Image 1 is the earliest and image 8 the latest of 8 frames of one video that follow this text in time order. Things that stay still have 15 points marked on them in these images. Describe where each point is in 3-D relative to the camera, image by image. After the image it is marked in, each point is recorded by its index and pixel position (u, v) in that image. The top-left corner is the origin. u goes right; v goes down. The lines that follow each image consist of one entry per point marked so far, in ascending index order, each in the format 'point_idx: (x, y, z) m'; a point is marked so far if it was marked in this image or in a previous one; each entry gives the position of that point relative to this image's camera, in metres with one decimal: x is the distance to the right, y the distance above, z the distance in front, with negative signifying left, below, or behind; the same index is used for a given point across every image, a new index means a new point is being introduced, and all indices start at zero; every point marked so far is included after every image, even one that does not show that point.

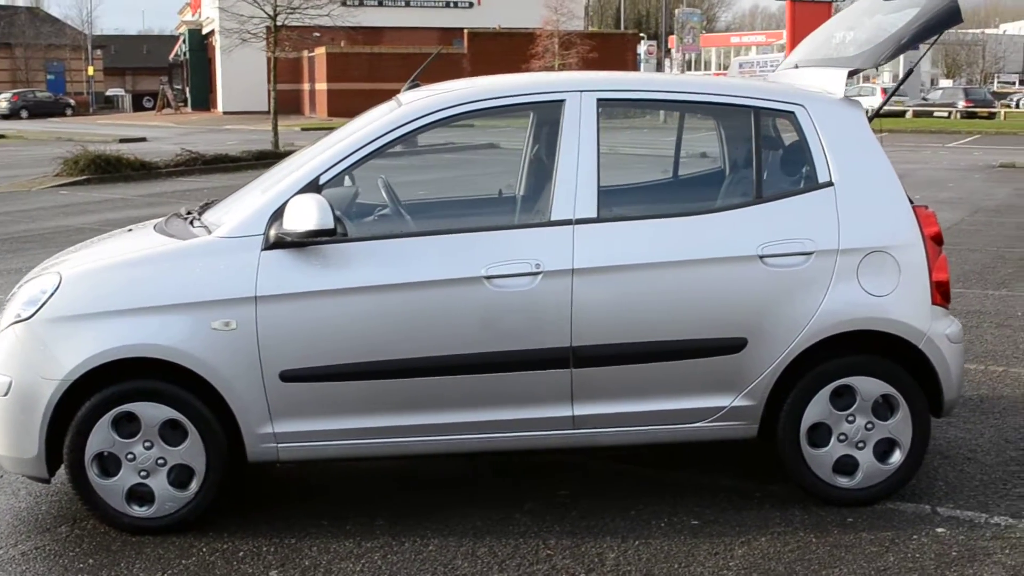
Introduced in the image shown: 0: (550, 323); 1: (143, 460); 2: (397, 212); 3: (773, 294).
0: (+0.1, -0.1, +4.2) m
1: (-1.4, -0.7, +4.1) m
2: (-0.3, +0.3, +4.3) m
3: (+1.0, 0.0, +4.2) m
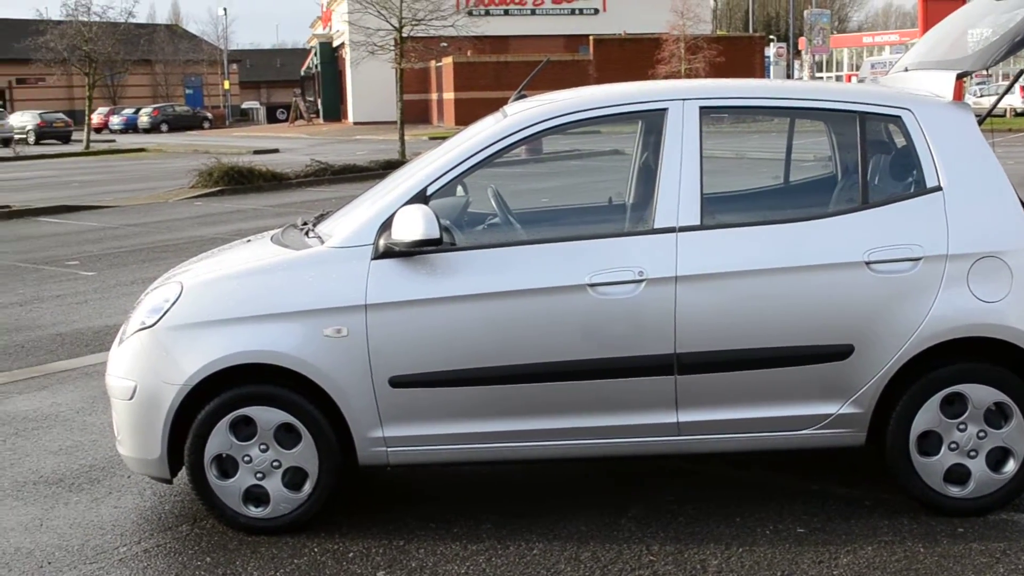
0: (+0.5, -0.2, +4.2) m
1: (-1.0, -0.7, +4.3) m
2: (+0.1, +0.3, +4.4) m
3: (+1.4, -0.1, +4.1) m
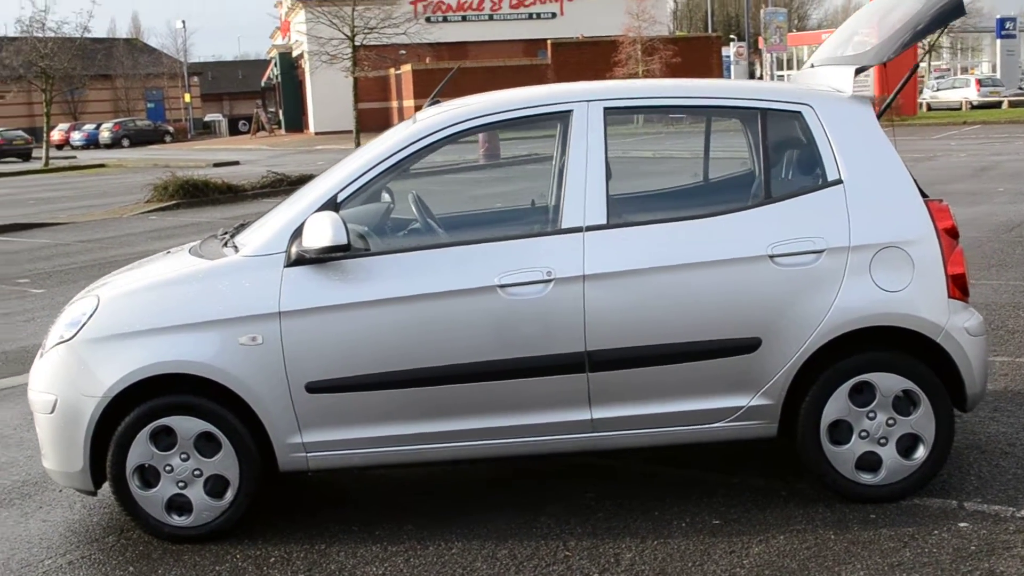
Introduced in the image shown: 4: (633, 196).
0: (+0.2, -0.2, +4.2) m
1: (-1.3, -0.7, +4.4) m
2: (-0.3, +0.3, +4.4) m
3: (+1.1, 0.0, +4.2) m
4: (+0.5, +0.4, +4.3) m
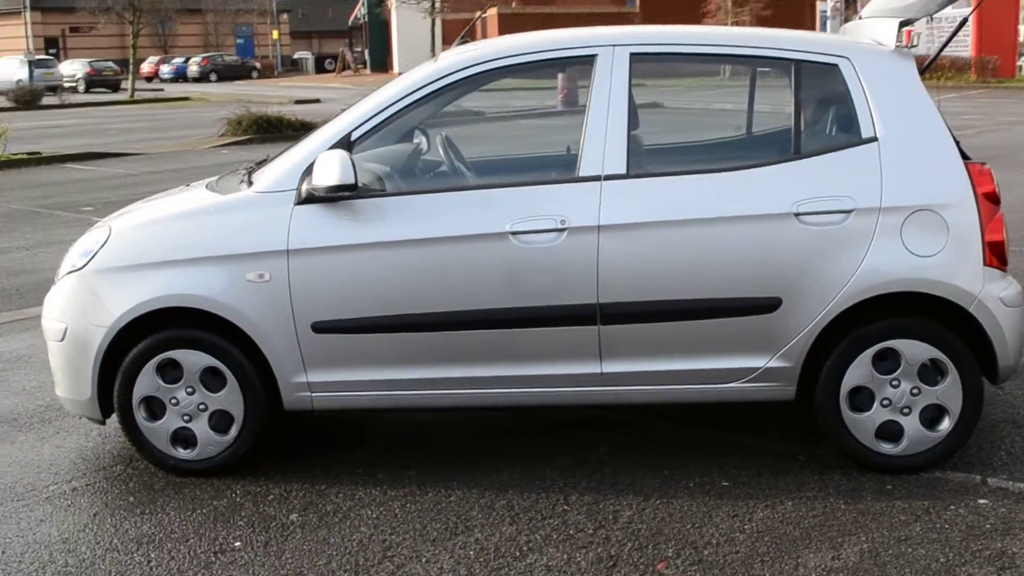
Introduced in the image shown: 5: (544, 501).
0: (+0.2, 0.0, +4.1) m
1: (-1.3, -0.5, +4.3) m
2: (-0.2, +0.5, +4.3) m
3: (+1.1, +0.1, +4.0) m
4: (+0.6, +0.5, +4.1) m
5: (+0.1, -0.8, +4.0) m
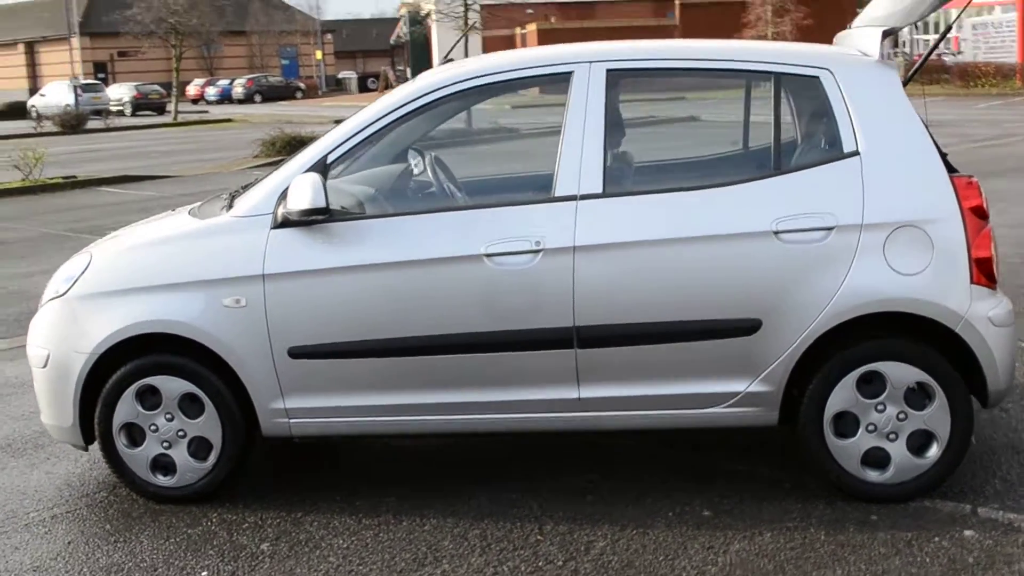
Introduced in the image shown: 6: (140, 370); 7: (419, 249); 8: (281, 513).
0: (+0.1, -0.1, +4.0) m
1: (-1.4, -0.6, +4.3) m
2: (-0.3, +0.4, +4.3) m
3: (+1.0, 0.0, +3.9) m
4: (+0.5, +0.5, +4.1) m
5: (0.0, -0.9, +3.9) m
6: (-1.5, -0.3, +4.3) m
7: (-0.4, +0.1, +4.1) m
8: (-0.9, -0.9, +4.2) m
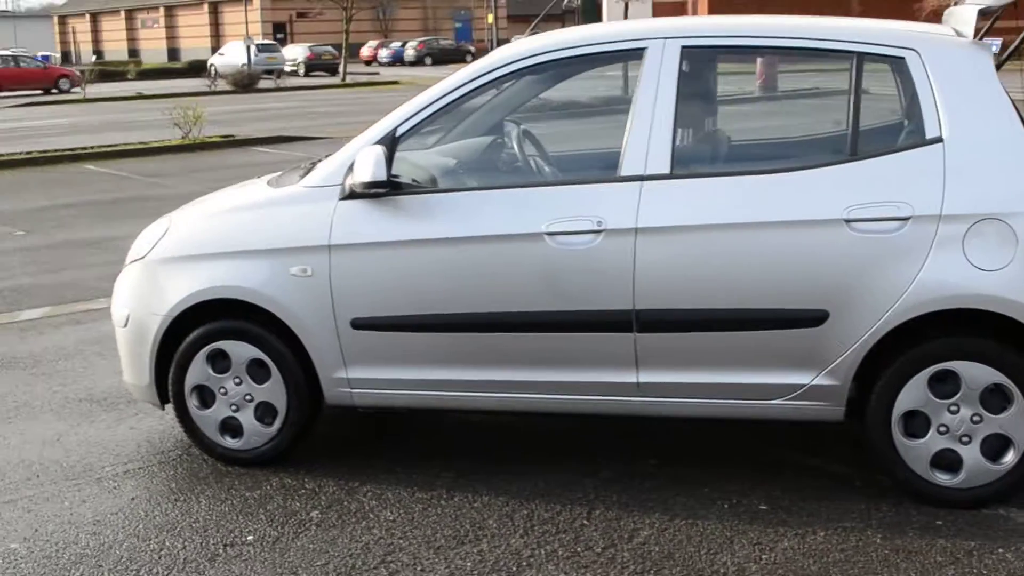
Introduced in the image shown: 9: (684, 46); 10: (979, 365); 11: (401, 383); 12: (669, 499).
0: (+0.3, 0.0, +3.9) m
1: (-1.1, -0.4, +4.5) m
2: (-0.1, +0.5, +4.2) m
3: (+1.2, +0.1, +3.7) m
4: (+0.7, +0.5, +3.9) m
5: (+0.2, -0.8, +3.9) m
6: (-1.2, -0.2, +4.4) m
7: (-0.1, +0.2, +4.1) m
8: (-0.7, -0.8, +4.3) m
9: (+0.6, +0.9, +4.0) m
10: (+1.6, -0.3, +3.6) m
11: (-0.4, -0.4, +4.3) m
12: (+0.6, -0.8, +4.0) m
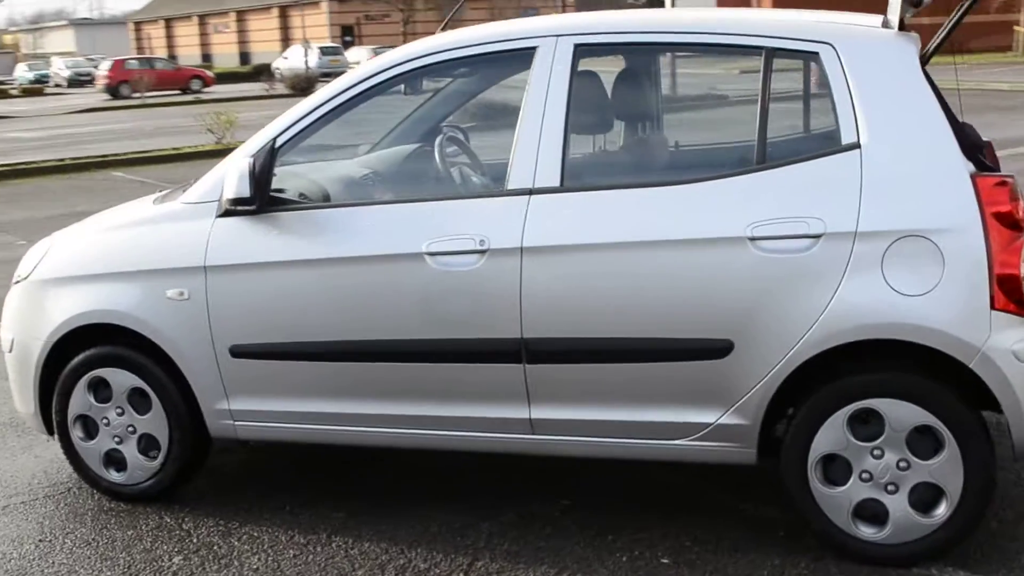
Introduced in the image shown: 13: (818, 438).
0: (-0.1, -0.1, +3.5) m
1: (-1.5, -0.5, +4.1) m
2: (-0.4, +0.4, +3.8) m
3: (+0.8, 0.0, +3.2) m
4: (+0.3, +0.4, +3.5) m
5: (-0.2, -0.9, +3.5) m
6: (-1.6, -0.3, +4.1) m
7: (-0.5, +0.1, +3.7) m
8: (-1.1, -0.8, +3.9) m
9: (+0.2, +0.8, +3.6) m
10: (+1.2, -0.3, +3.2) m
11: (-0.8, -0.5, +4.0) m
12: (+0.2, -0.9, +3.6) m
13: (+0.9, -0.5, +3.3) m
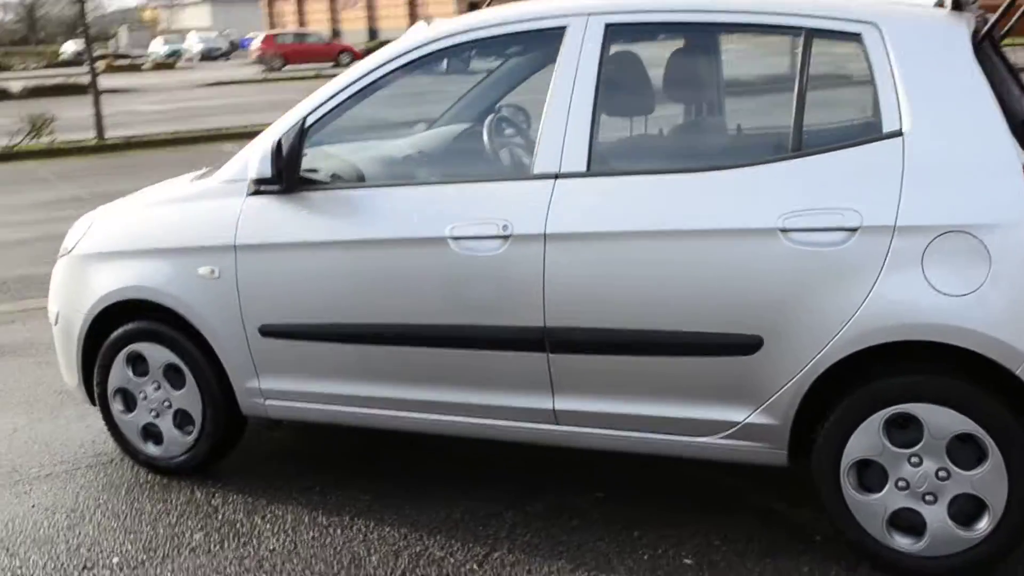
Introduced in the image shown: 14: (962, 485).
0: (0.0, 0.0, +3.4) m
1: (-1.4, -0.4, +4.2) m
2: (-0.3, +0.5, +3.8) m
3: (+0.8, 0.0, +3.1) m
4: (+0.4, +0.5, +3.4) m
5: (-0.2, -0.8, +3.4) m
6: (-1.5, -0.2, +4.2) m
7: (-0.4, +0.2, +3.6) m
8: (-1.0, -0.8, +3.9) m
9: (+0.4, +0.9, +3.4) m
10: (+1.2, -0.3, +3.0) m
11: (-0.7, -0.4, +3.9) m
12: (+0.3, -0.8, +3.5) m
13: (+1.0, -0.4, +3.1) m
14: (+1.3, -0.5, +3.0) m
